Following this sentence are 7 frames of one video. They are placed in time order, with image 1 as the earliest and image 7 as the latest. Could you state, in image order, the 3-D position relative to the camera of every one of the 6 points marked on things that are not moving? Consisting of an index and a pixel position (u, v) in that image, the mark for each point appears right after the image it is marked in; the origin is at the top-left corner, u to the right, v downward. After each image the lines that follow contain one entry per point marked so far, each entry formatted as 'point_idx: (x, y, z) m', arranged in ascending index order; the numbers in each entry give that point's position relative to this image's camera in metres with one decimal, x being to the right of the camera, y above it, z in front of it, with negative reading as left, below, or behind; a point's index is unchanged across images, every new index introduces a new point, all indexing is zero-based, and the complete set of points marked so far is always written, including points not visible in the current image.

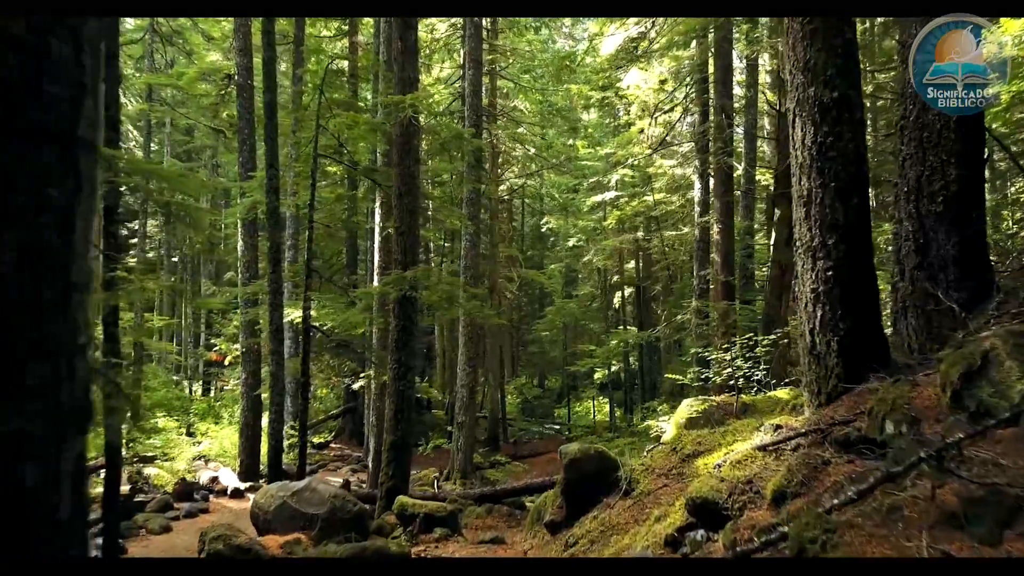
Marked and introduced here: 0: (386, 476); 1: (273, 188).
0: (-1.3, -1.9, +7.0) m
1: (-2.8, +1.2, +8.5) m
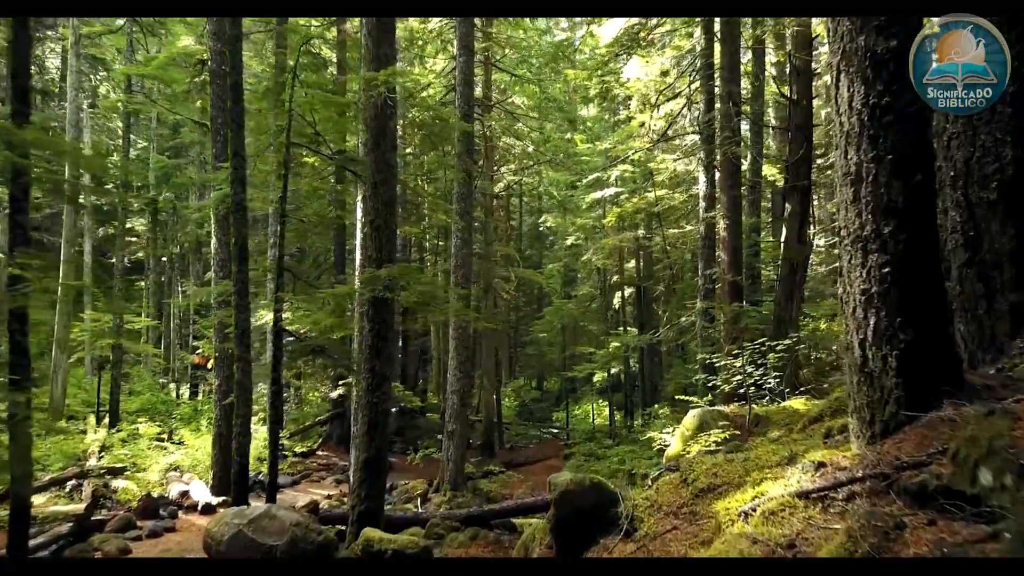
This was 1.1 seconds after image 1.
0: (-1.4, -1.9, +6.3) m
1: (-2.9, +1.2, +7.7) m
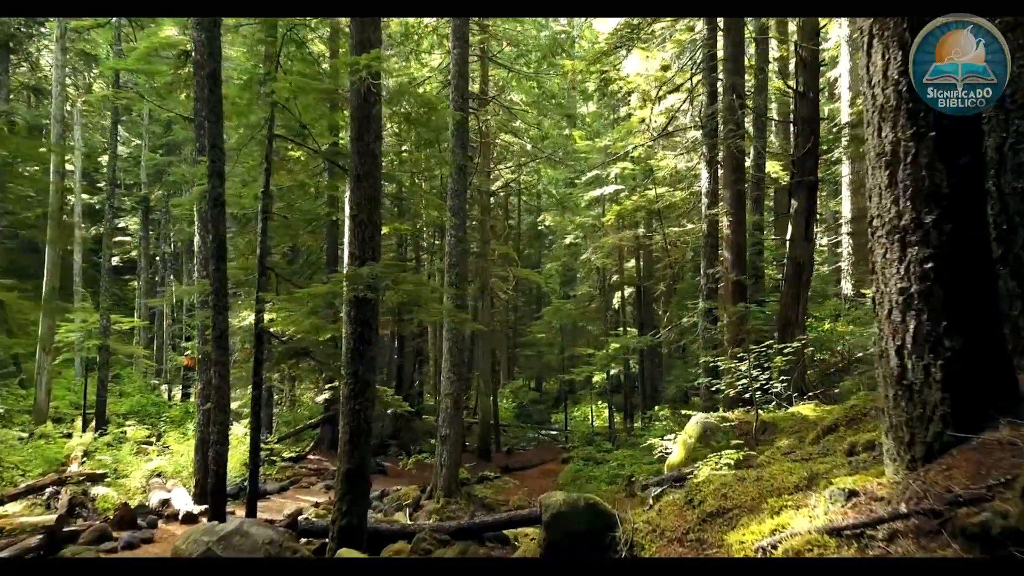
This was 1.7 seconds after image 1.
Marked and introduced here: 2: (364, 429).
0: (-1.4, -1.9, +5.9) m
1: (-3.0, +1.2, +7.3) m
2: (-1.2, -1.2, +6.0) m
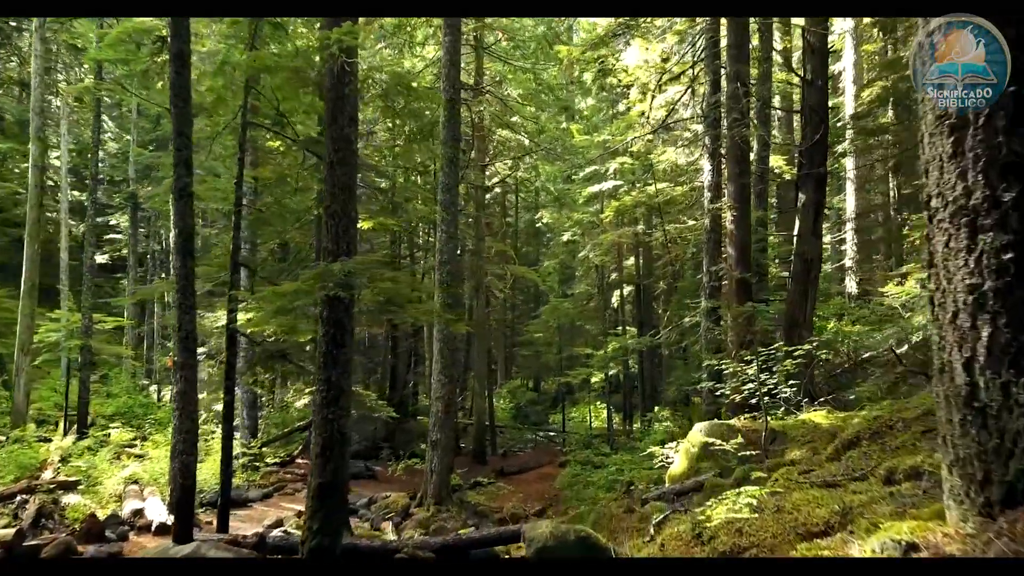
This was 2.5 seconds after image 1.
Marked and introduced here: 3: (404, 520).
0: (-1.5, -1.9, +5.4) m
1: (-3.1, +1.2, +6.8) m
2: (-1.3, -1.1, +5.5) m
3: (-1.6, -3.4, +10.6) m
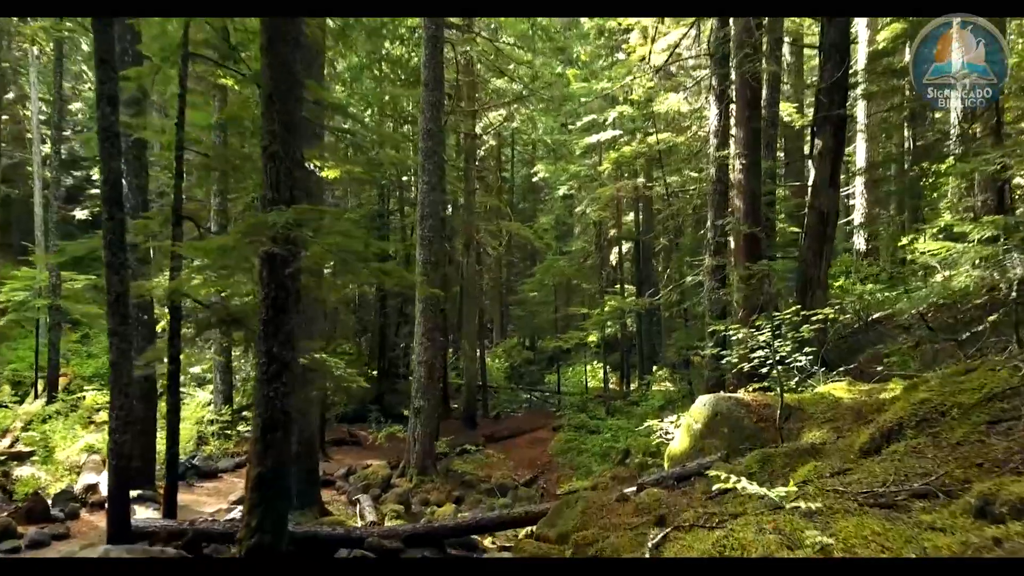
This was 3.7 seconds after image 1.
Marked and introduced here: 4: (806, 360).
0: (-1.7, -1.6, +4.6) m
1: (-3.3, +1.6, +5.9) m
2: (-1.5, -0.9, +4.7) m
3: (-1.8, -2.8, +9.9) m
4: (+2.6, -0.6, +6.4) m
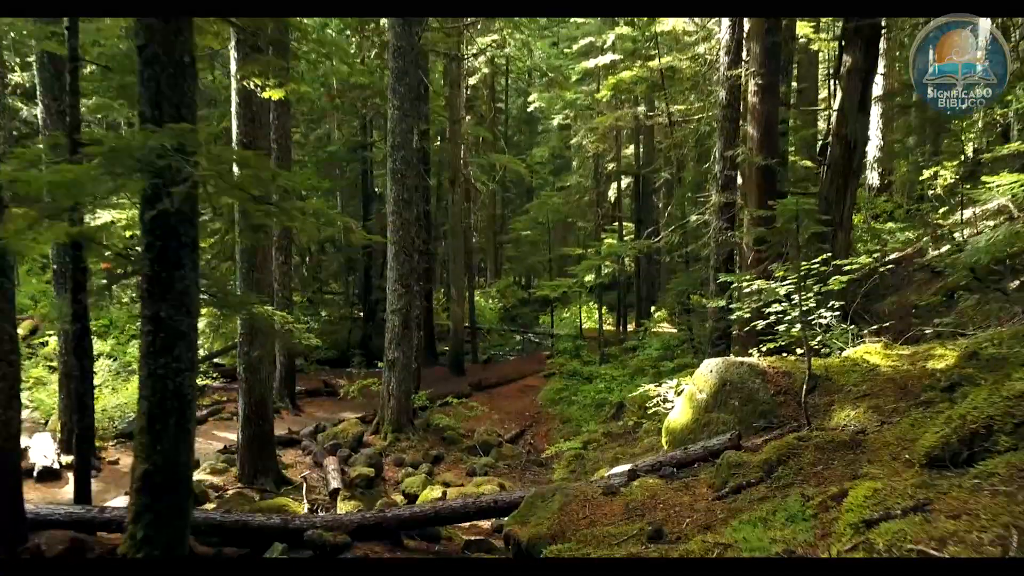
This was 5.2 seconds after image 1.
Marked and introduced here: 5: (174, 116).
0: (-1.9, -1.3, +3.7) m
1: (-3.5, +1.9, +4.6) m
2: (-1.7, -0.6, +3.7) m
3: (-2.0, -2.1, +9.1) m
4: (+2.4, -0.2, +5.3) m
5: (-1.7, +0.9, +3.7) m
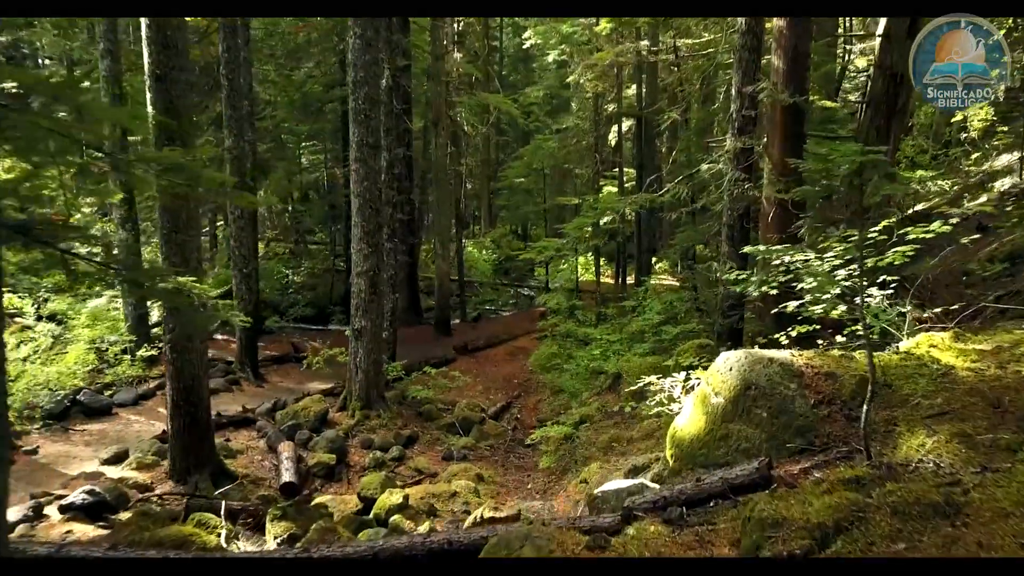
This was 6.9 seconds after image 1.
0: (-2.1, -1.3, +2.6) m
1: (-3.7, +2.0, +3.3) m
2: (-1.9, -0.5, +2.6) m
3: (-2.2, -1.6, +8.0) m
4: (+2.2, -0.1, +4.2) m
5: (-1.9, +0.9, +2.4) m
